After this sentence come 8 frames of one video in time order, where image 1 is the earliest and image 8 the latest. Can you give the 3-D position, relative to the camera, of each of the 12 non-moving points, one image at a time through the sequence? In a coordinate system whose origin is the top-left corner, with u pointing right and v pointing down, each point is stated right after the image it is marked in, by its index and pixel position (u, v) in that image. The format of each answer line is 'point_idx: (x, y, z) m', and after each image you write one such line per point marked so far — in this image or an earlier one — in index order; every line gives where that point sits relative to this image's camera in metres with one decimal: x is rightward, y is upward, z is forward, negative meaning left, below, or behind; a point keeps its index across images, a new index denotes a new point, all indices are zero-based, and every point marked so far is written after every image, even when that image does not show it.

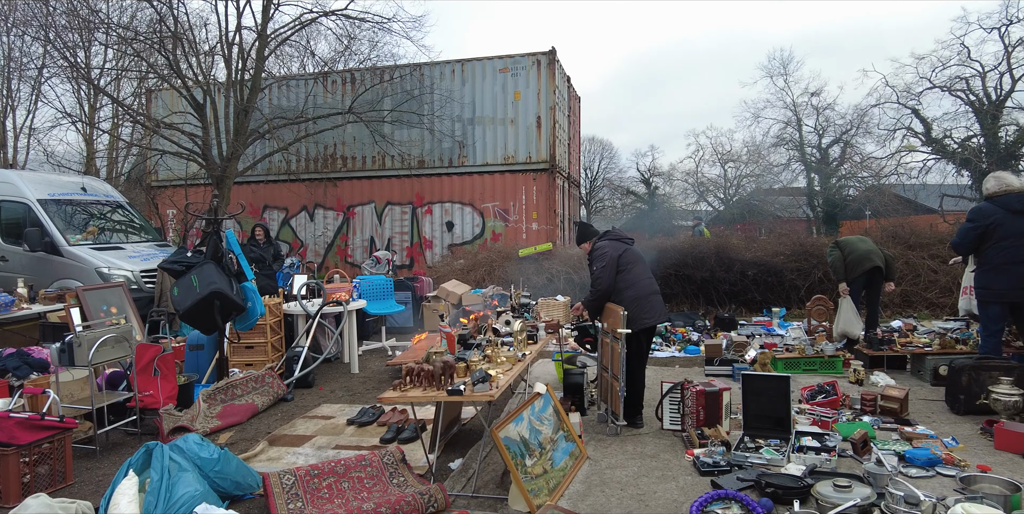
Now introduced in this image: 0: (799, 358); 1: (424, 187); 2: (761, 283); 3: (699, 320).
0: (+2.6, -0.9, +6.0) m
1: (-1.7, +1.4, +12.9) m
2: (+3.5, -0.4, +9.5) m
3: (+2.5, -0.8, +8.8) m
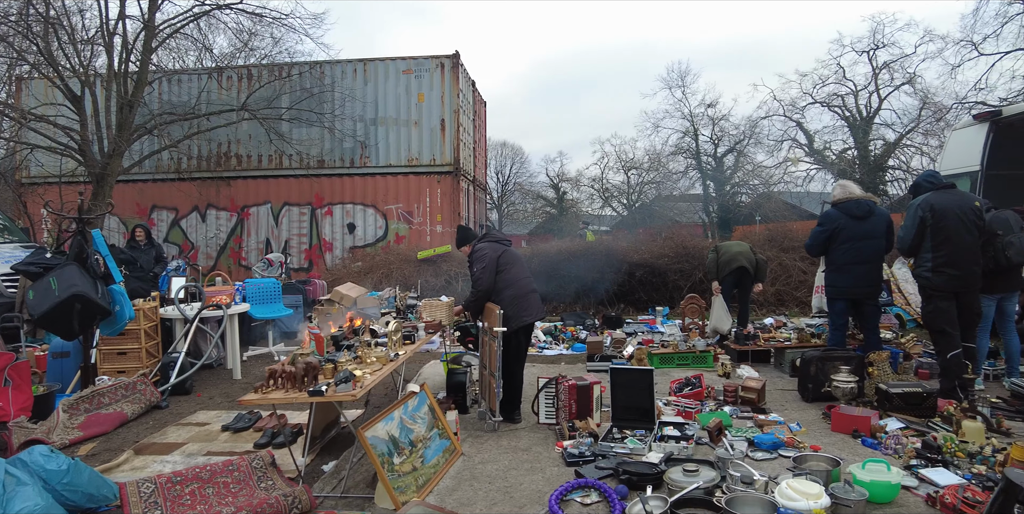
0: (+1.5, -0.9, +6.3) m
1: (-3.6, +1.3, +12.6) m
2: (+2.0, -0.4, +9.9) m
3: (+1.0, -0.9, +9.1) m
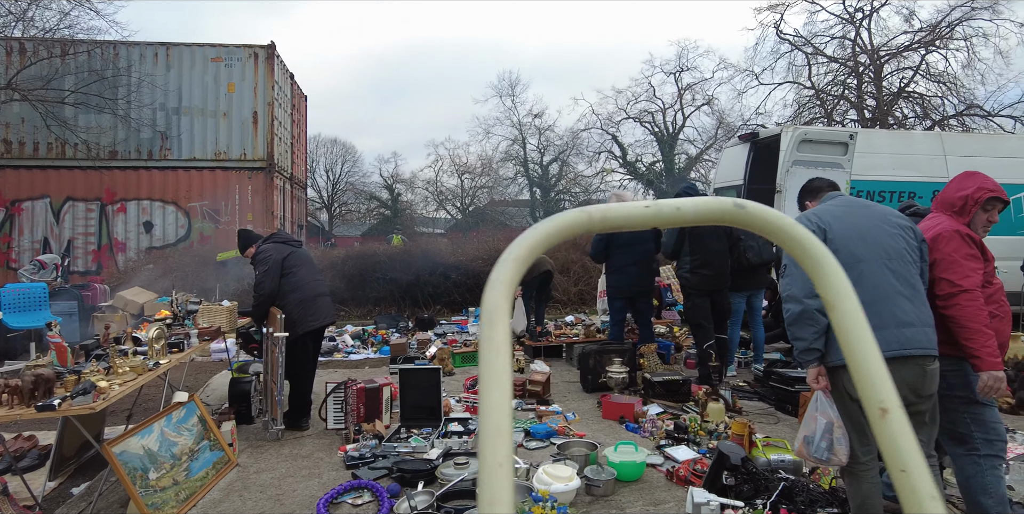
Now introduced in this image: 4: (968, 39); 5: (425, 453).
0: (-0.4, -0.9, +6.5) m
1: (-6.9, +1.3, +11.4) m
2: (-0.8, -0.4, +10.1) m
3: (-1.5, -0.9, +9.1) m
4: (+12.1, +5.8, +17.3) m
5: (-0.5, -1.2, +4.1) m
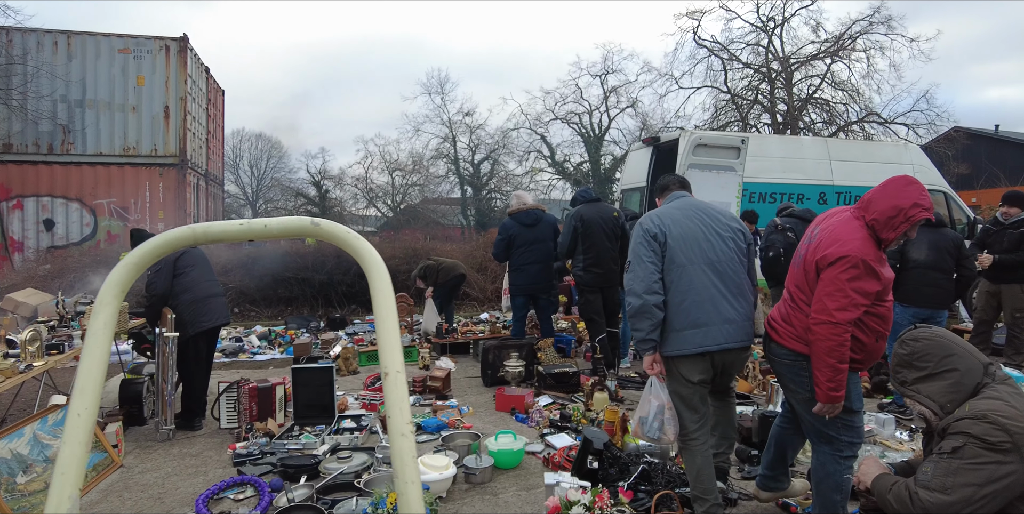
0: (-1.3, -0.9, +6.6) m
1: (-8.3, +1.3, +10.8) m
2: (-2.1, -0.4, +10.2) m
3: (-2.7, -0.9, +9.0) m
4: (+10.0, +5.8, +18.6) m
5: (-1.3, -1.2, +4.2) m
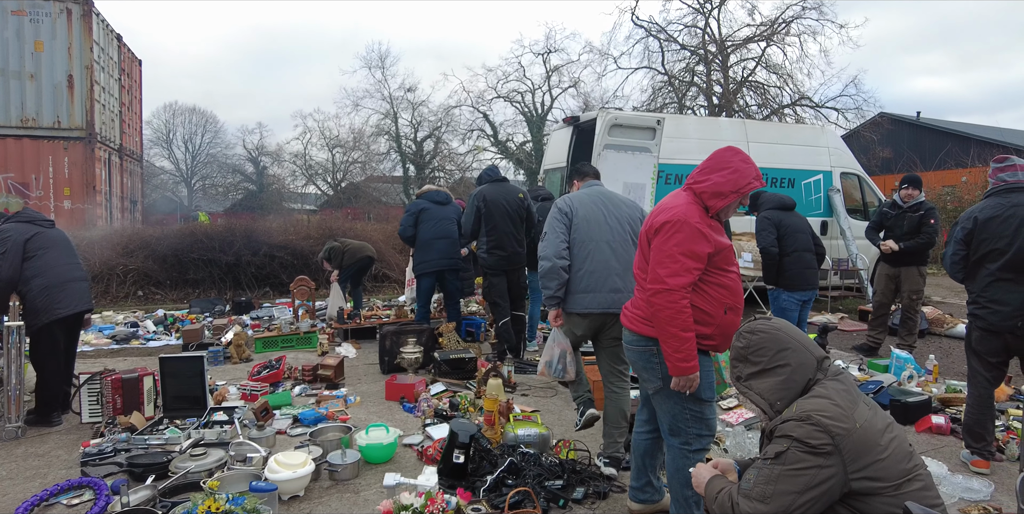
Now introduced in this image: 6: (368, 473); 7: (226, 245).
0: (-2.3, -0.8, +6.3) m
1: (-9.5, +1.6, +9.9) m
2: (-3.3, -0.1, +9.8) m
3: (-3.8, -0.6, +8.6) m
4: (+8.2, +6.4, +18.8) m
5: (-2.0, -1.1, +3.9) m
6: (-0.8, -1.2, +3.6) m
7: (-4.1, +0.2, +9.5) m
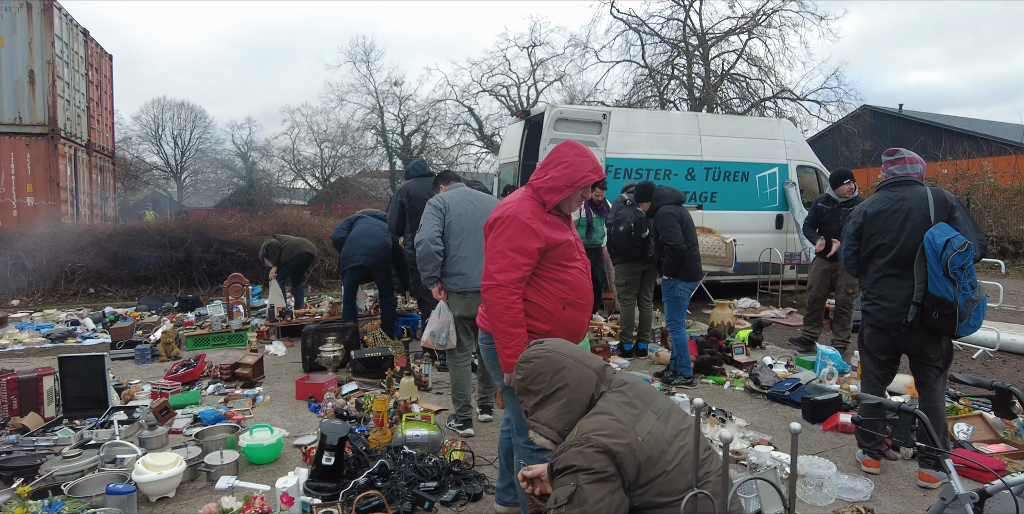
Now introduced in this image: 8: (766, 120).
0: (-2.9, -0.7, +6.2) m
1: (-10.2, +1.7, +9.8) m
2: (-4.0, -0.1, +9.7) m
3: (-4.5, -0.6, +8.5) m
4: (+7.5, +6.6, +18.7) m
5: (-2.6, -1.1, +3.8) m
6: (-1.4, -1.2, +3.5) m
7: (-4.8, +0.2, +9.4) m
8: (+3.5, +1.9, +9.1) m
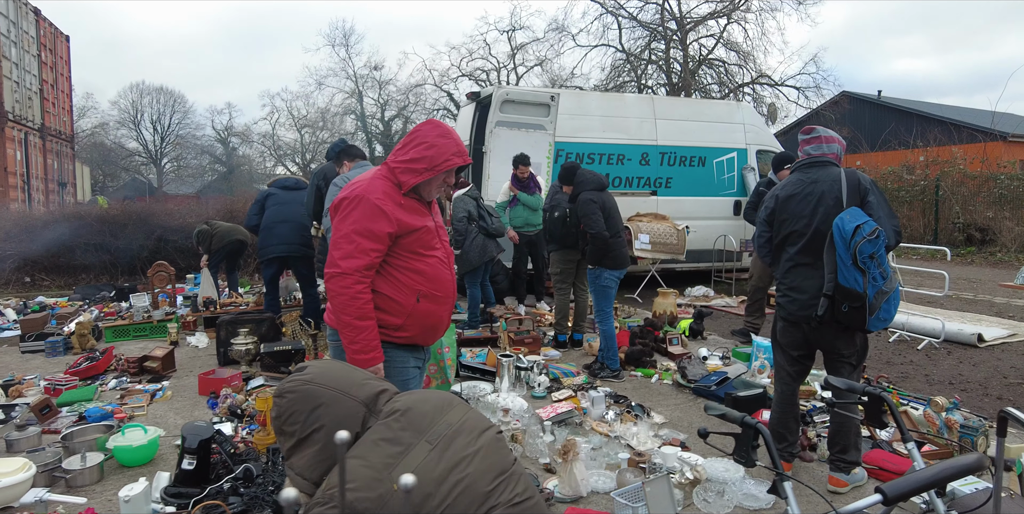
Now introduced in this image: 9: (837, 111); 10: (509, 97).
0: (-3.5, -0.6, +5.9) m
1: (-10.9, +1.9, +9.3) m
2: (-4.6, +0.1, +9.4) m
3: (-5.1, -0.4, +8.2) m
4: (+6.7, +6.9, +18.5) m
5: (-3.2, -1.0, +3.5) m
6: (-2.0, -1.1, +3.3) m
7: (-5.4, +0.4, +9.1) m
8: (+2.9, +2.1, +8.8) m
9: (+9.8, +4.4, +19.9) m
10: (0.0, +1.8, +7.5) m
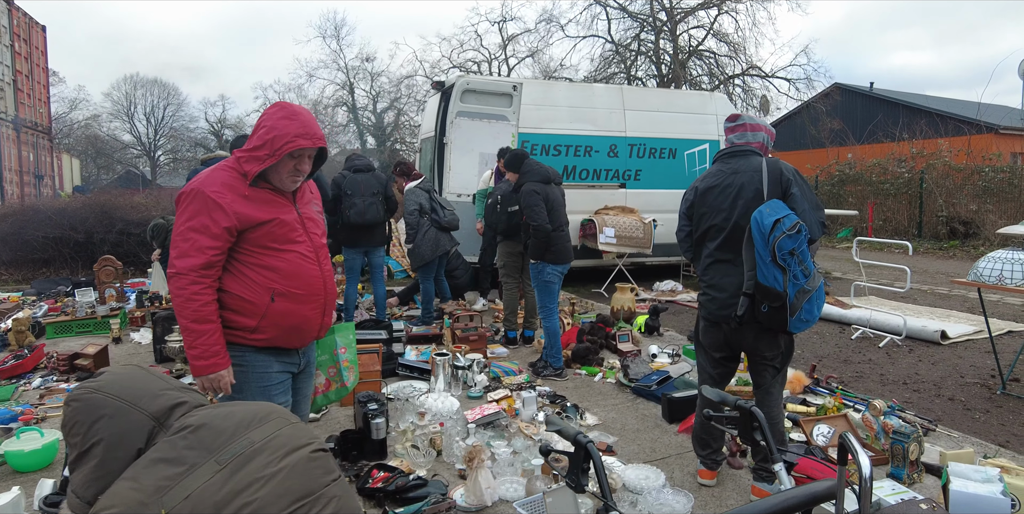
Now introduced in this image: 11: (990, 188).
0: (-3.9, -0.6, +5.7) m
1: (-11.3, +1.9, +9.1) m
2: (-5.1, +0.2, +9.2) m
3: (-5.5, -0.4, +8.0) m
4: (+6.2, +7.1, +18.2) m
5: (-3.6, -1.0, +3.3) m
6: (-2.4, -1.1, +3.1) m
7: (-5.9, +0.5, +8.9) m
8: (+2.4, +2.1, +8.6) m
9: (+9.3, +4.6, +19.7) m
10: (-0.5, +1.9, +7.3) m
11: (+8.9, +1.3, +12.2) m
